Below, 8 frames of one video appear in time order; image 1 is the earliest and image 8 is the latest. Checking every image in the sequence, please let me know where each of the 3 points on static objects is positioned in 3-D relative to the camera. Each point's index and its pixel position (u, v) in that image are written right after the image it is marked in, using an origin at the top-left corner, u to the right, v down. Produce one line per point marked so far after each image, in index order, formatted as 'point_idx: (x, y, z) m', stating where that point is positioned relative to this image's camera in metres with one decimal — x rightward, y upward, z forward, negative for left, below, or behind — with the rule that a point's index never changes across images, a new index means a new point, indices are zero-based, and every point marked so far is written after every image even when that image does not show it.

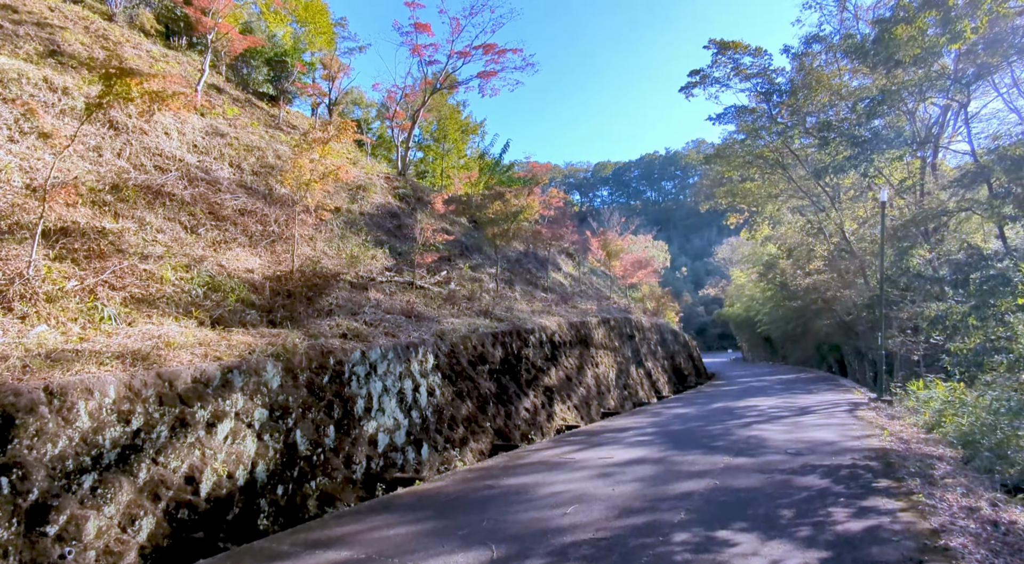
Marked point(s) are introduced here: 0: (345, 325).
0: (-1.9, -0.5, +7.3) m
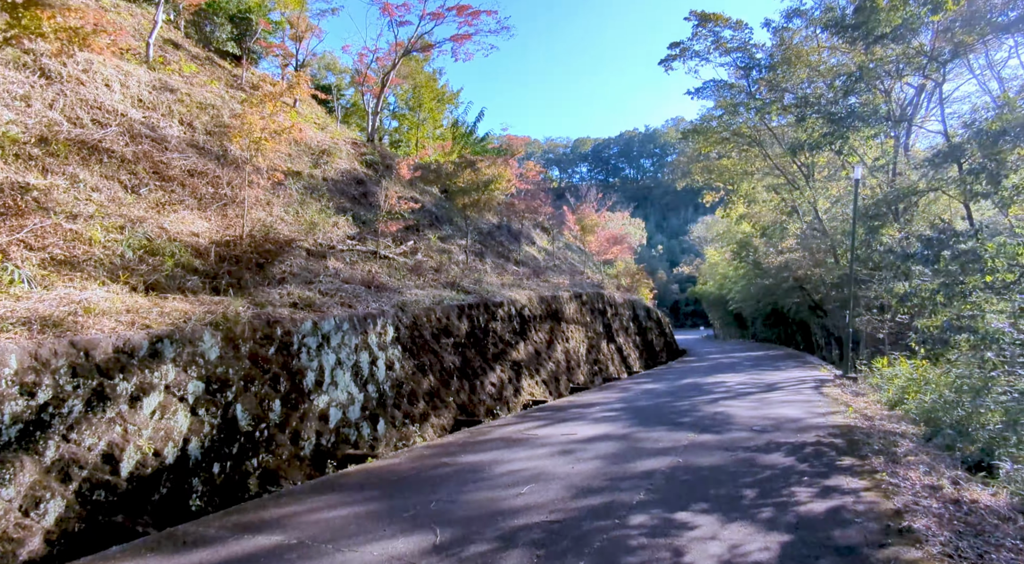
0: (-2.3, -0.1, +6.9) m
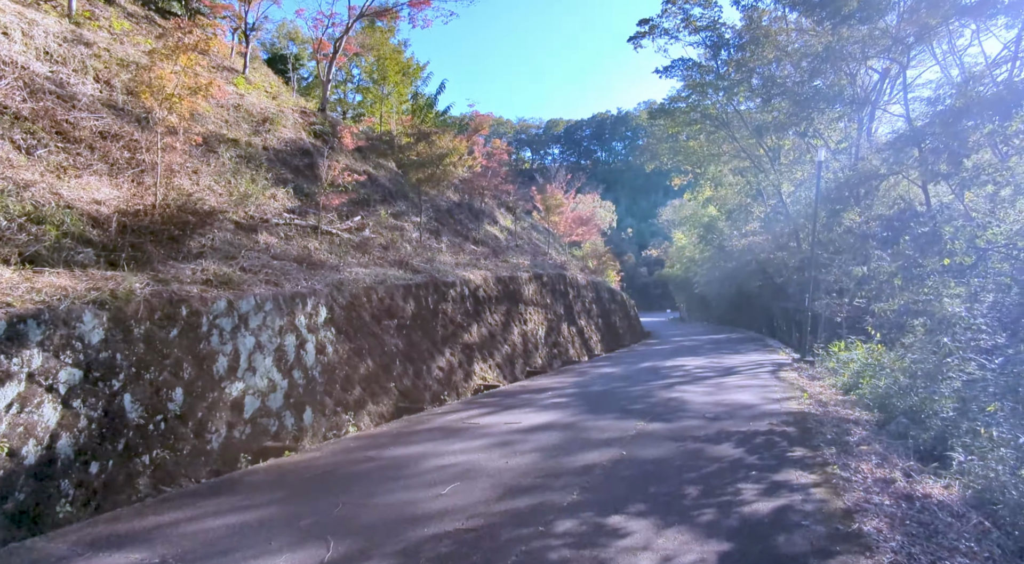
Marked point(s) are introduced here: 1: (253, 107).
0: (-2.9, +0.1, +6.3) m
1: (-4.9, +3.4, +12.7) m
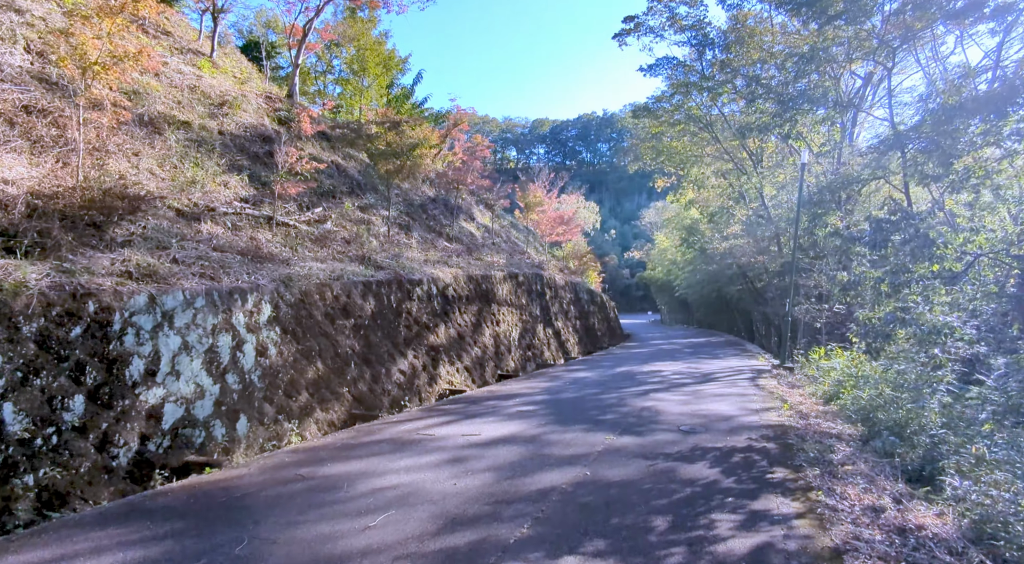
0: (-3.2, +0.2, +5.7) m
1: (-5.4, +3.5, +12.0) m
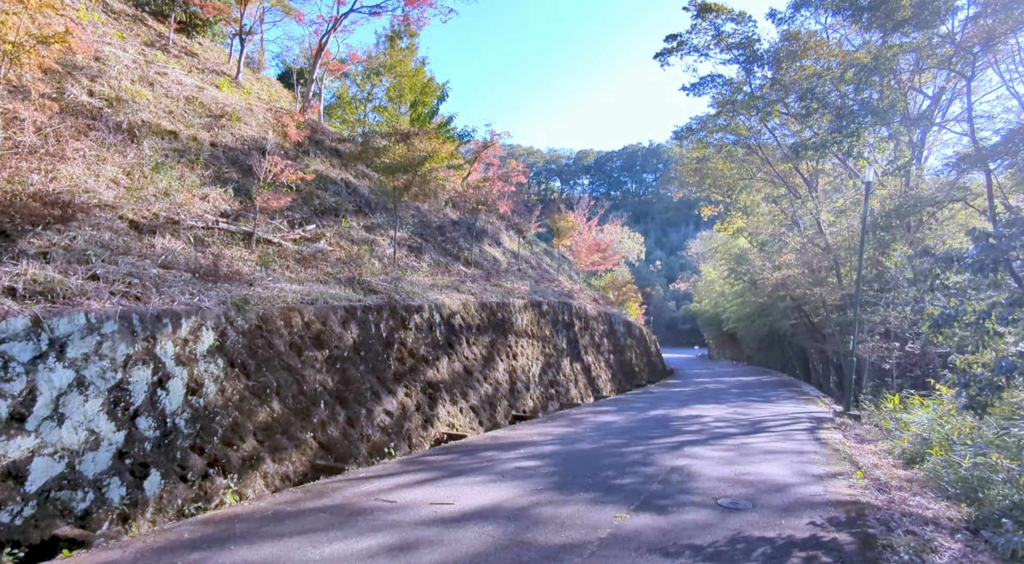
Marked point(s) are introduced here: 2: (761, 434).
0: (-3.3, 0.0, +4.6) m
1: (-5.1, +3.1, +11.2) m
2: (+3.7, -2.3, +9.9) m
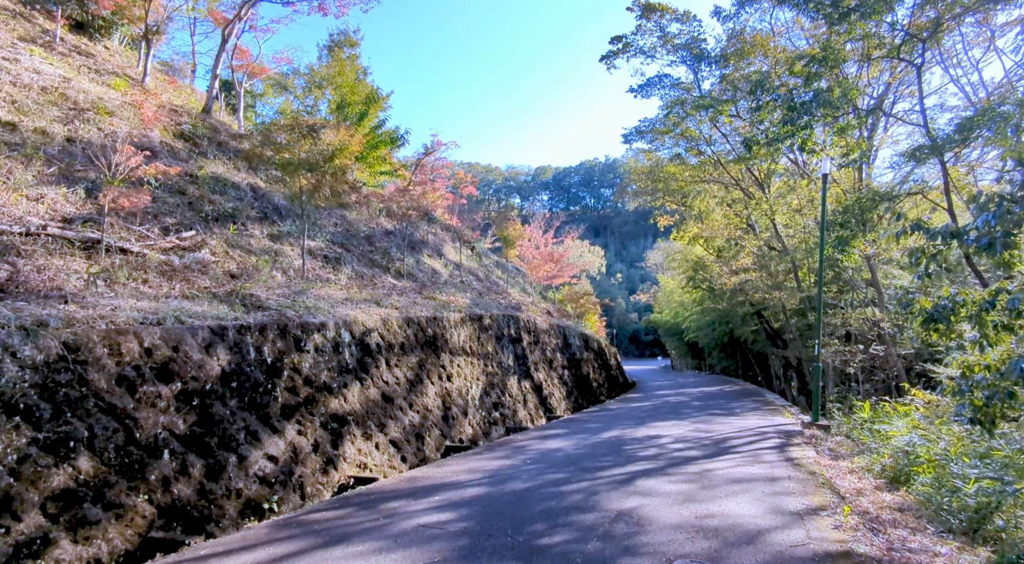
0: (-4.0, -0.1, +3.0) m
1: (-6.2, +2.7, +9.6) m
2: (+2.8, -2.3, +8.7) m
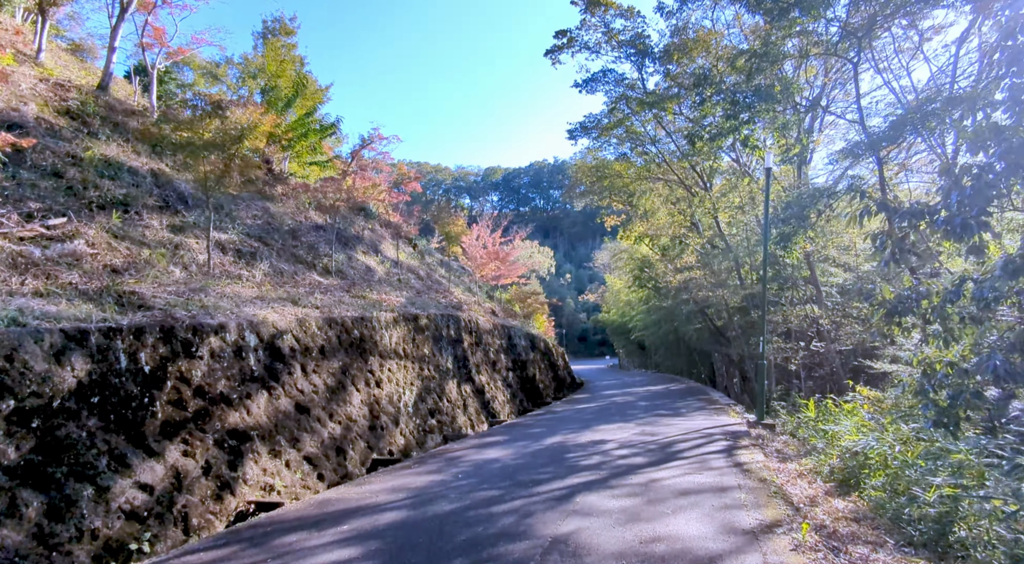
0: (-4.4, 0.0, +1.9) m
1: (-7.1, +2.8, +8.4) m
2: (+2.0, -2.2, +8.1) m
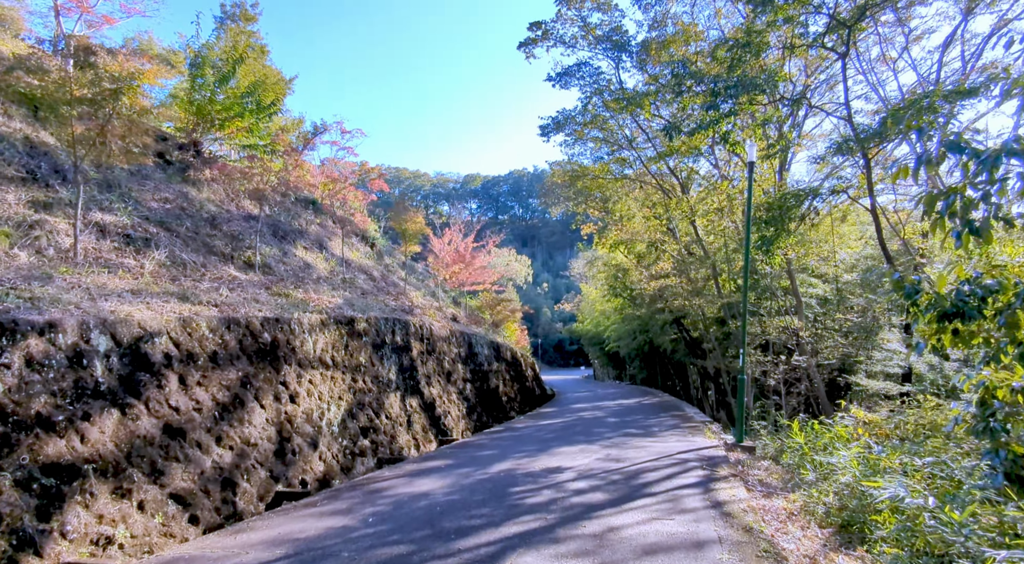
0: (-4.8, +0.2, +0.3) m
1: (-7.7, +2.9, +6.7) m
2: (+1.3, -2.2, +6.6) m
